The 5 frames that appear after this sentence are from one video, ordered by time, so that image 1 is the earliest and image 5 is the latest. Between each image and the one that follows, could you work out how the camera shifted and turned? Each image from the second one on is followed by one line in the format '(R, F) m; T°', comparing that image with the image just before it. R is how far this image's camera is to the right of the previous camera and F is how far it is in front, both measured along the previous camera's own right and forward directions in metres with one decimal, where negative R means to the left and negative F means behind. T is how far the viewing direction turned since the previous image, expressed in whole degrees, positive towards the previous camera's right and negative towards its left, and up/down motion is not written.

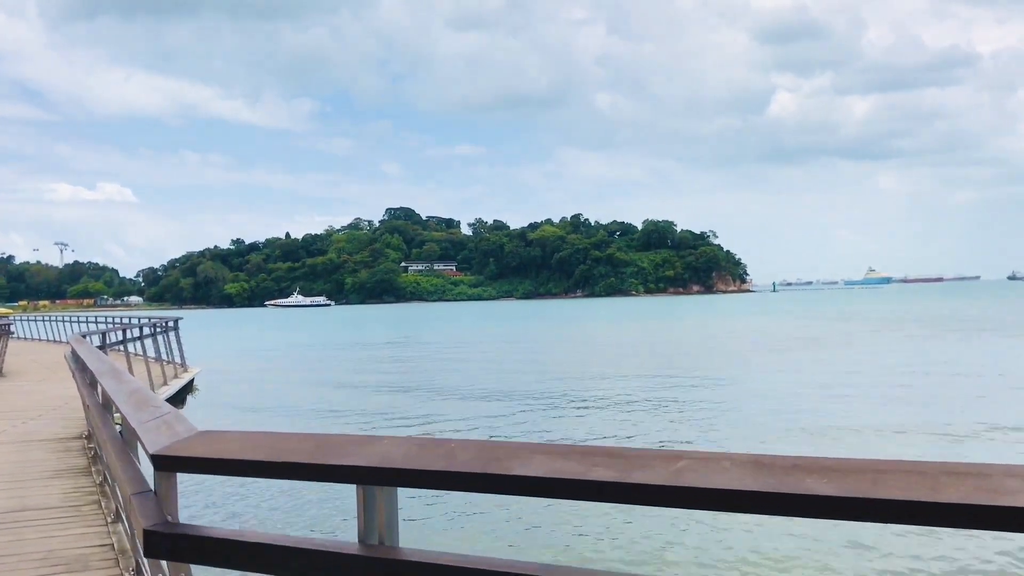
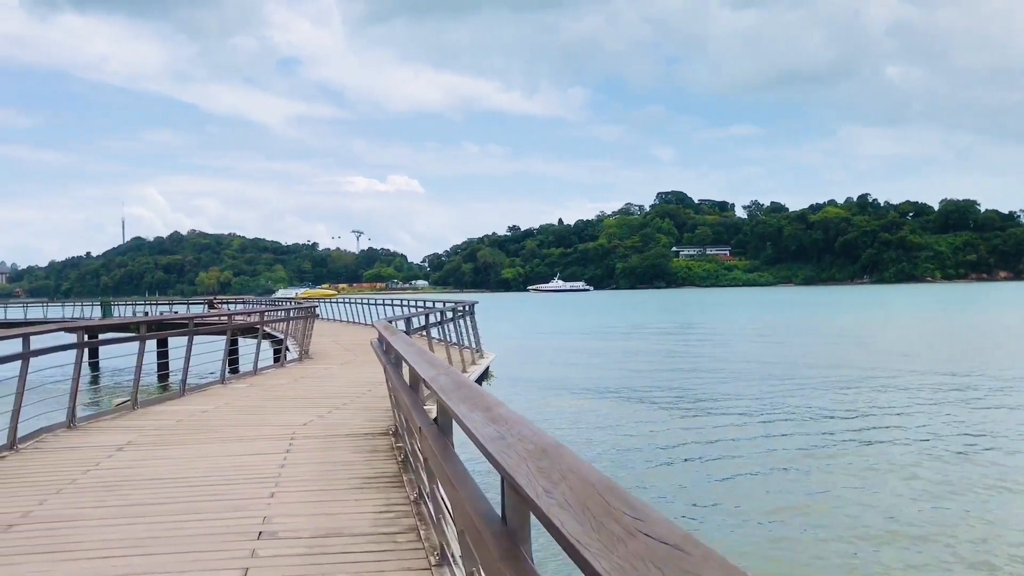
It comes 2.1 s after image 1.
(-0.7, +1.3) m; -16°
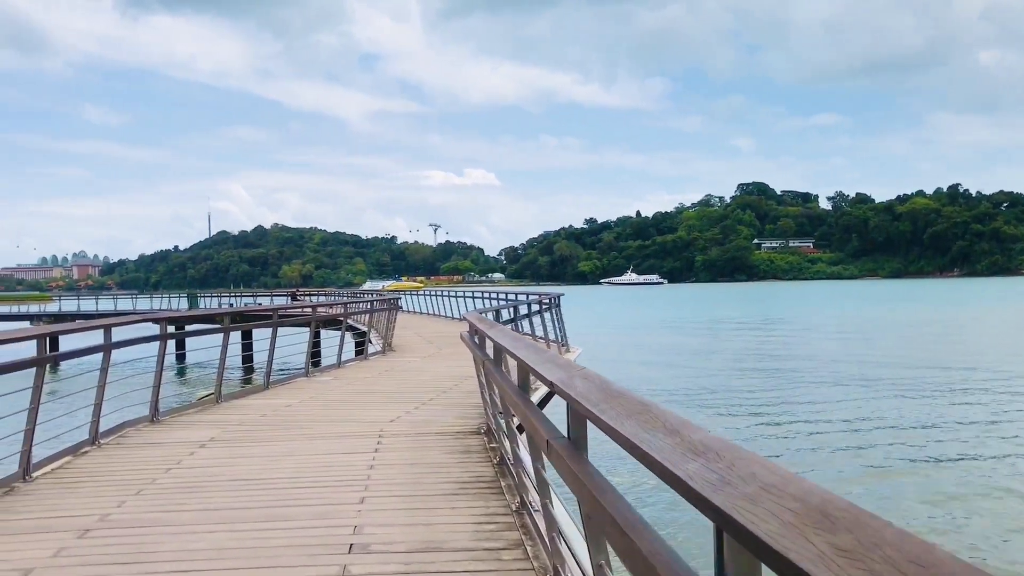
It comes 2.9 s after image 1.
(-0.2, +0.5) m; -4°
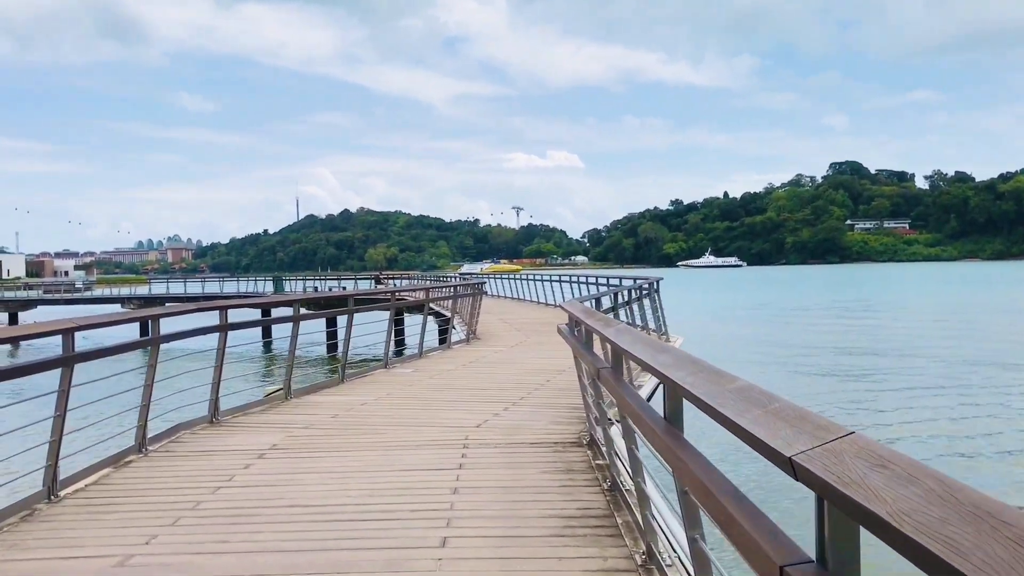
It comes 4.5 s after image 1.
(-0.2, +1.1) m; -5°
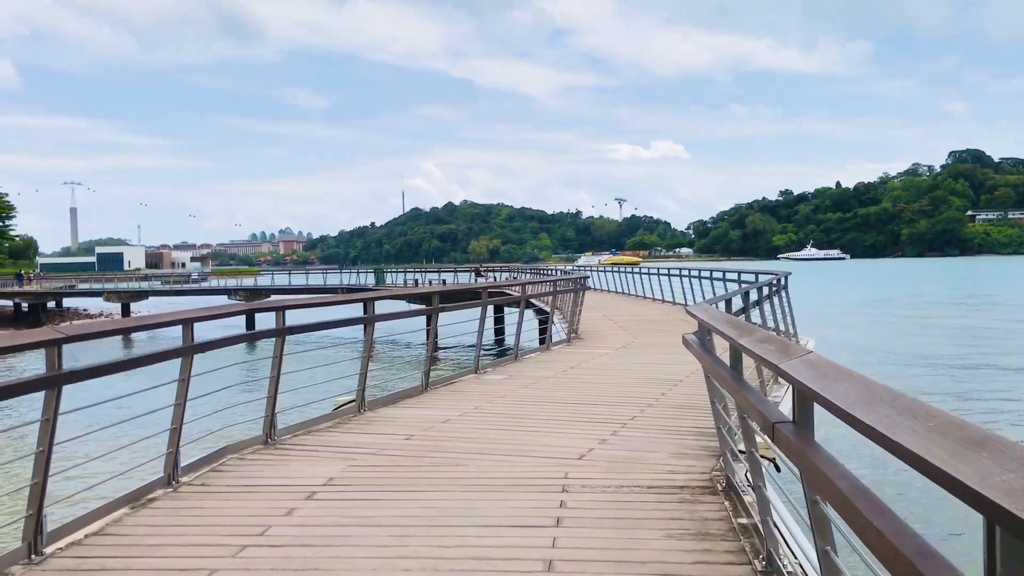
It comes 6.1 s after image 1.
(-0.1, +1.3) m; -6°
